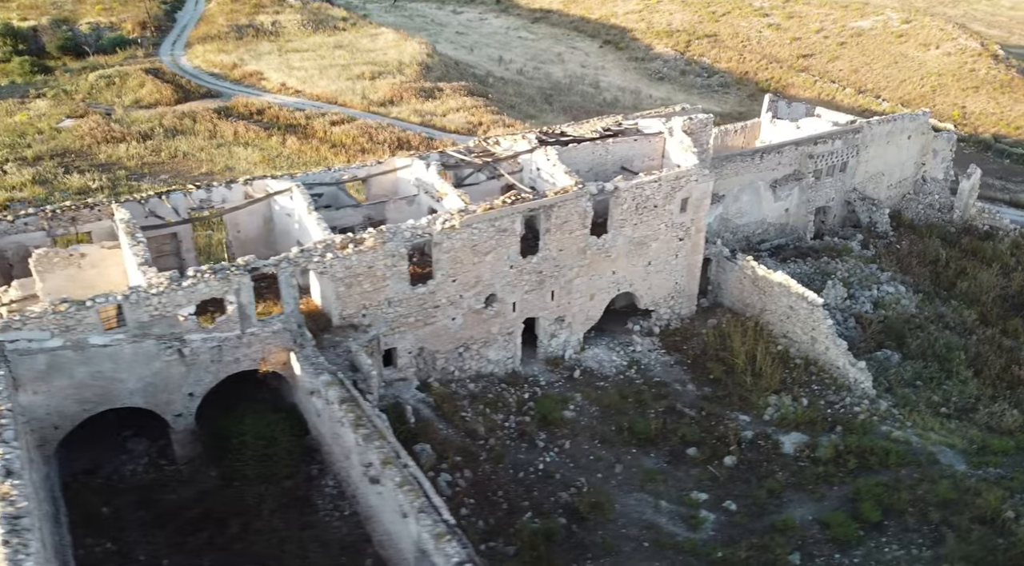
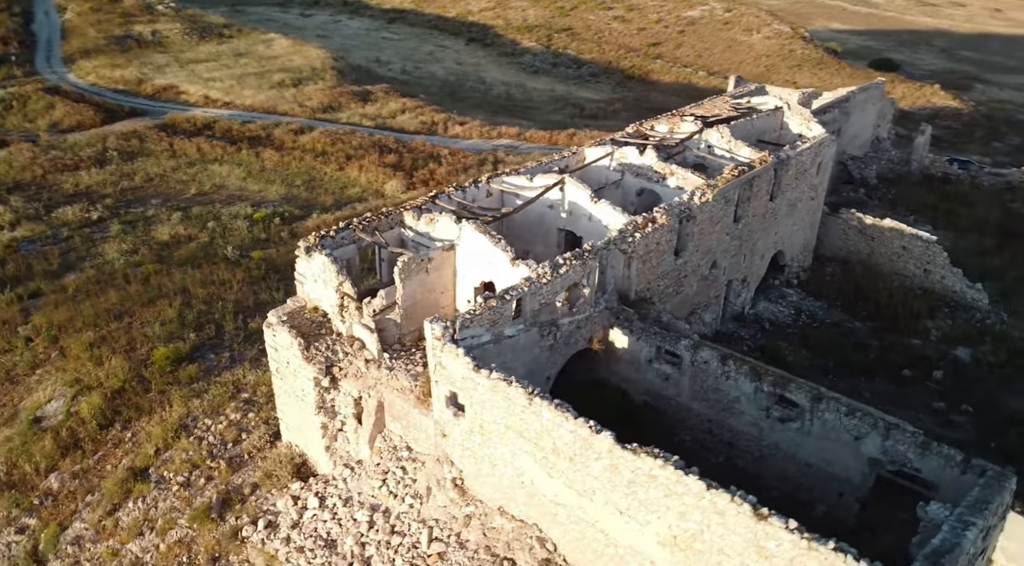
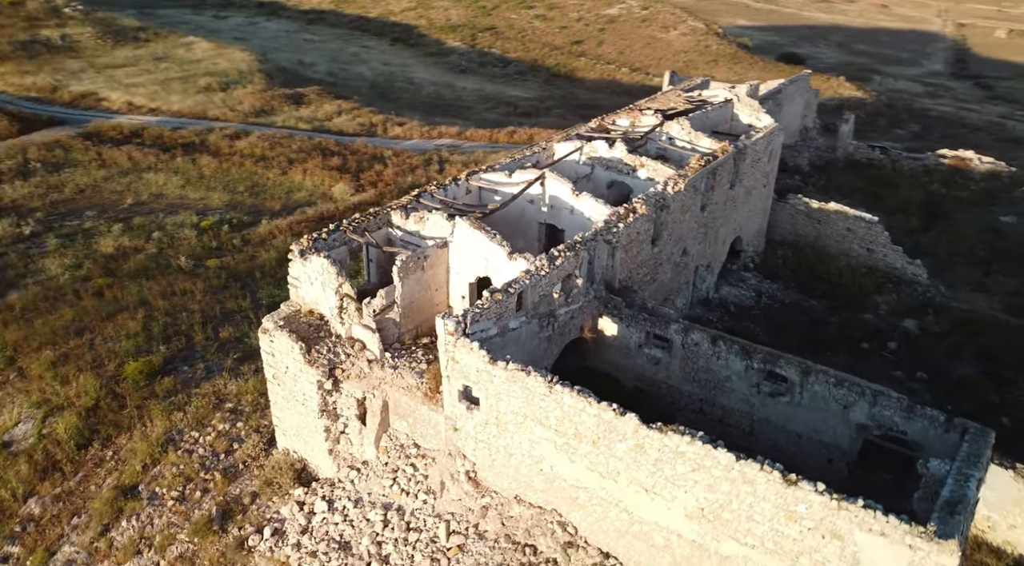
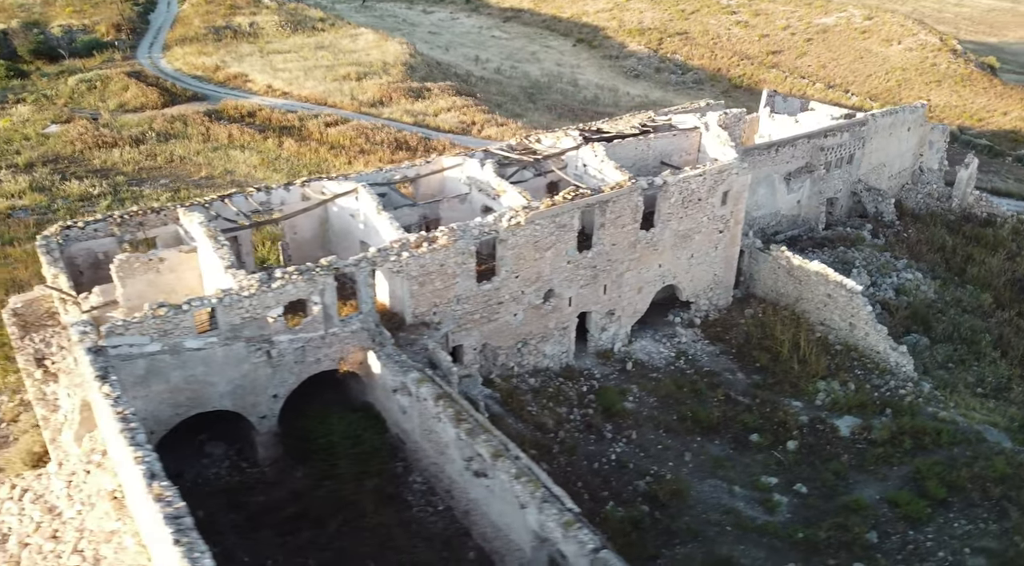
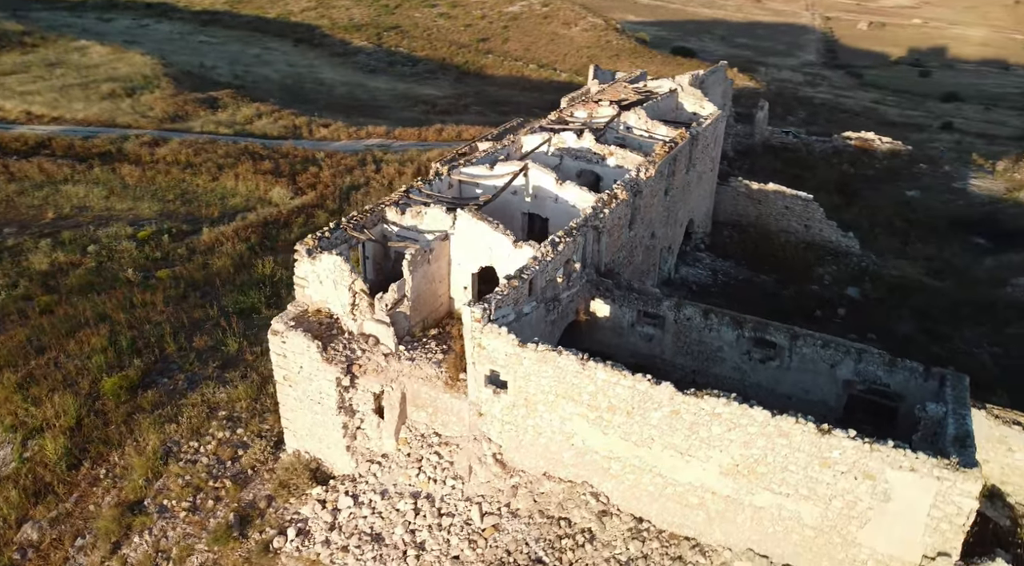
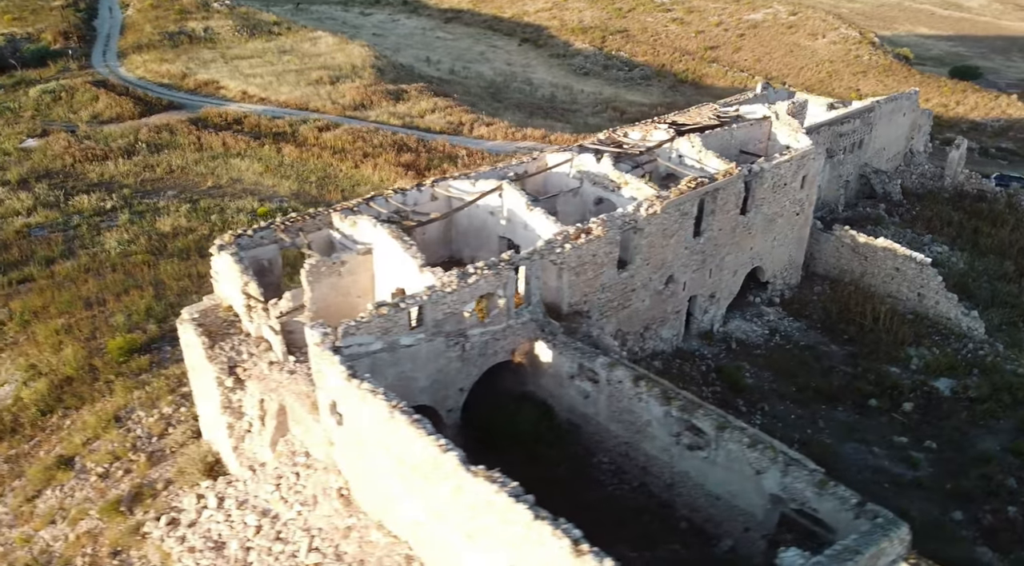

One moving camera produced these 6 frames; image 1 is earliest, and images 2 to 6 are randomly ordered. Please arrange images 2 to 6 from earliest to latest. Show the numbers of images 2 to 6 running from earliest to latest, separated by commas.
4, 6, 2, 3, 5
